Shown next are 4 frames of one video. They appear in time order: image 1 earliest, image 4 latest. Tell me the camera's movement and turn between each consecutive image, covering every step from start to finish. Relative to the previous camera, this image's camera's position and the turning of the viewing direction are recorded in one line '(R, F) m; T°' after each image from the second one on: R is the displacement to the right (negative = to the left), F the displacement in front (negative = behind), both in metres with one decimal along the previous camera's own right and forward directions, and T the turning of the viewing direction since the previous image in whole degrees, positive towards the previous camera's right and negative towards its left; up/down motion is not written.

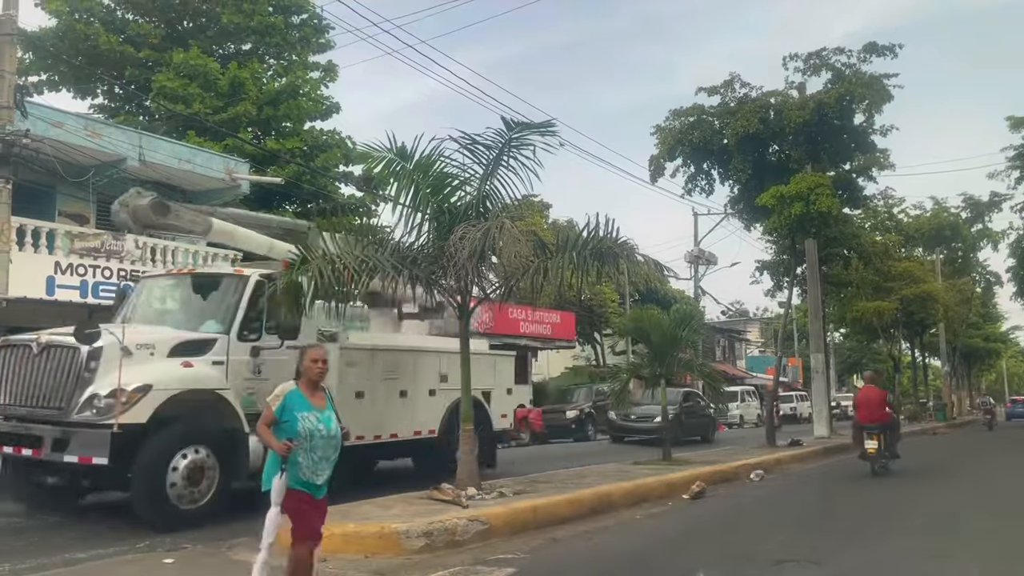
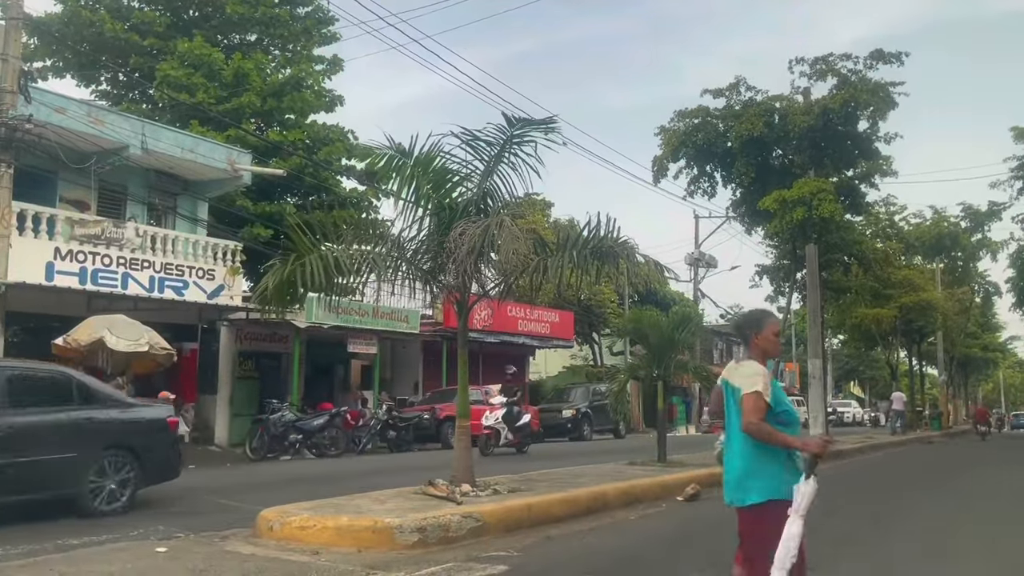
(0.0, 0.0) m; 0°
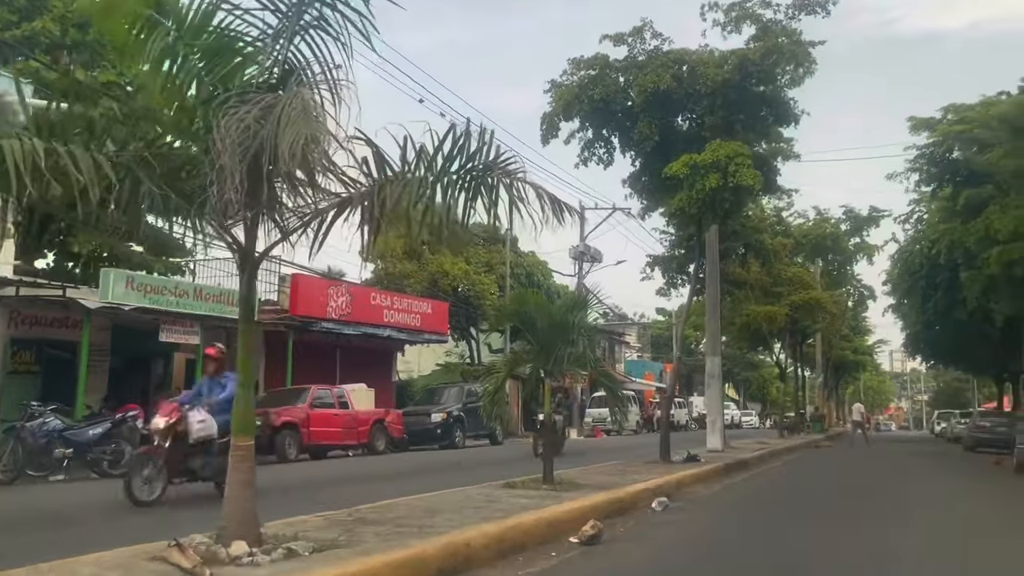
(+0.5, +3.4) m; +8°
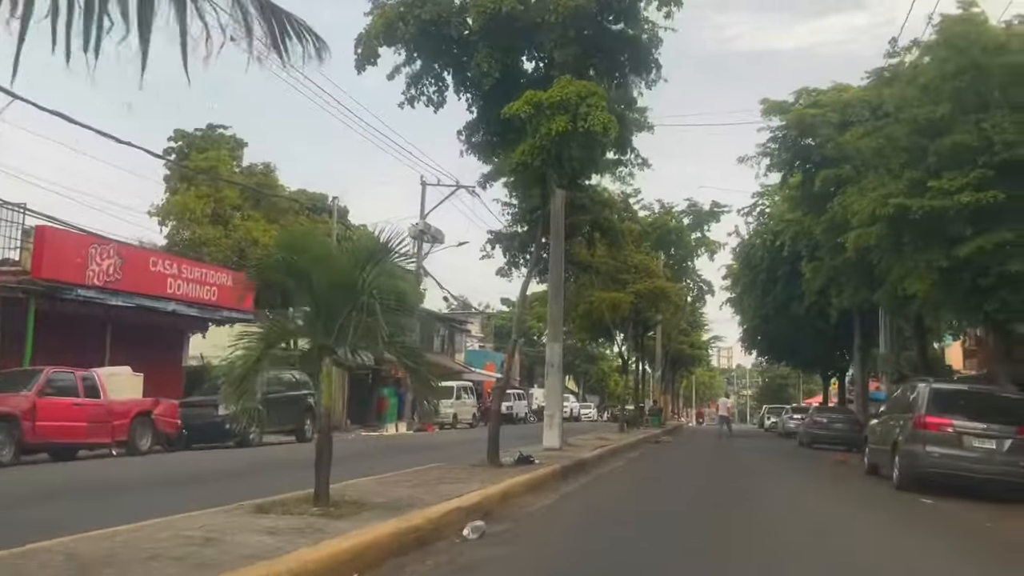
(+0.7, +2.9) m; +10°
